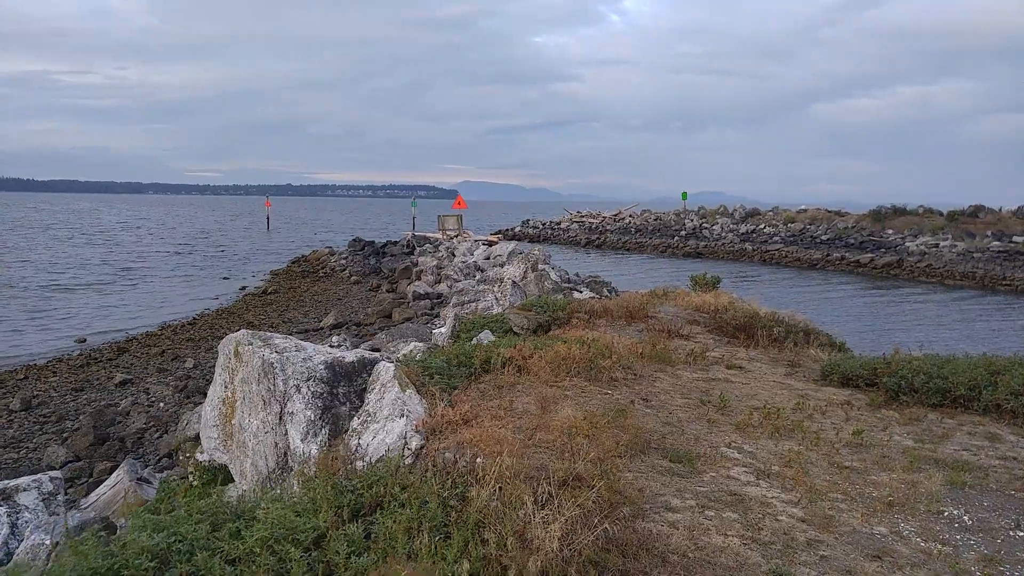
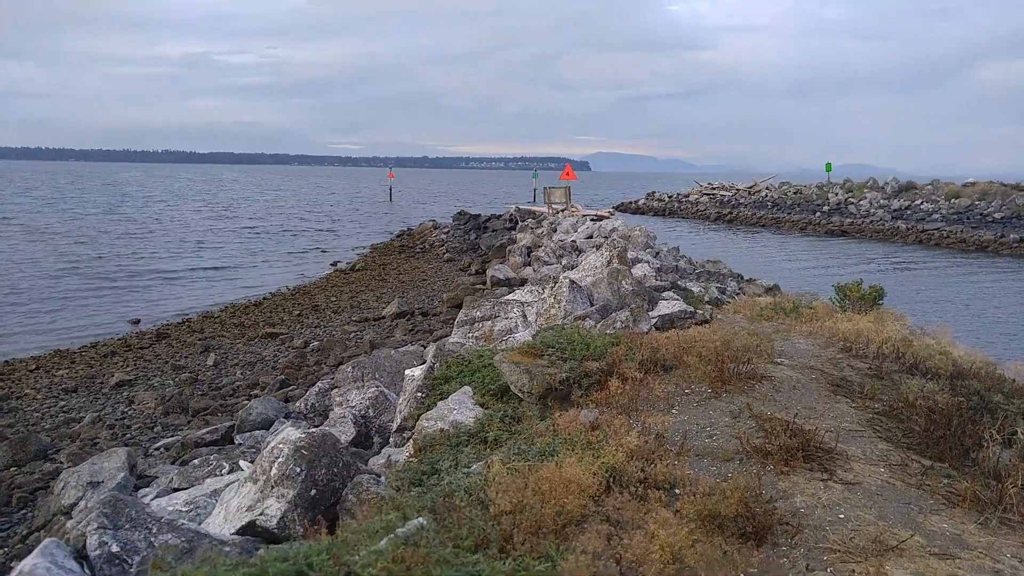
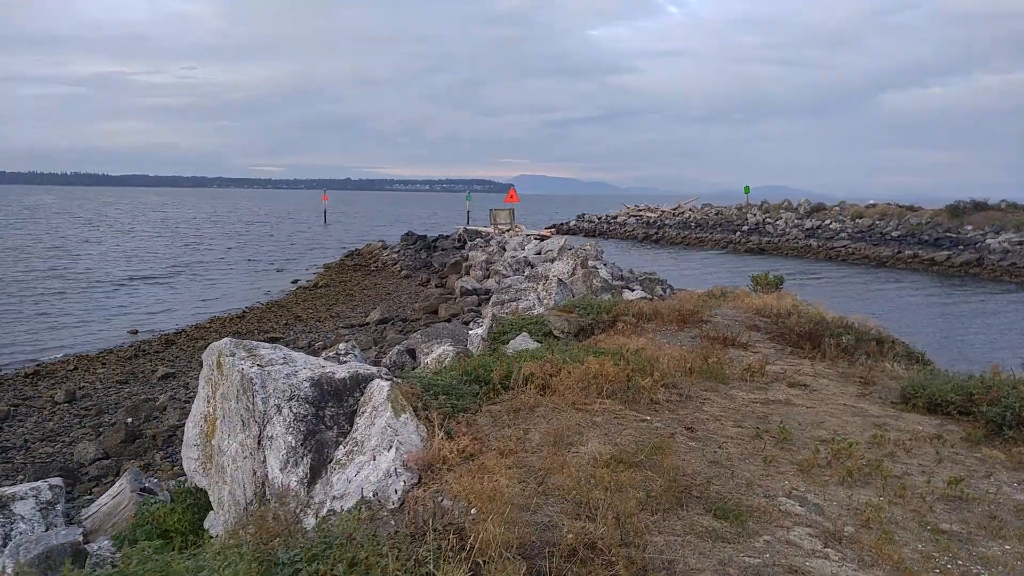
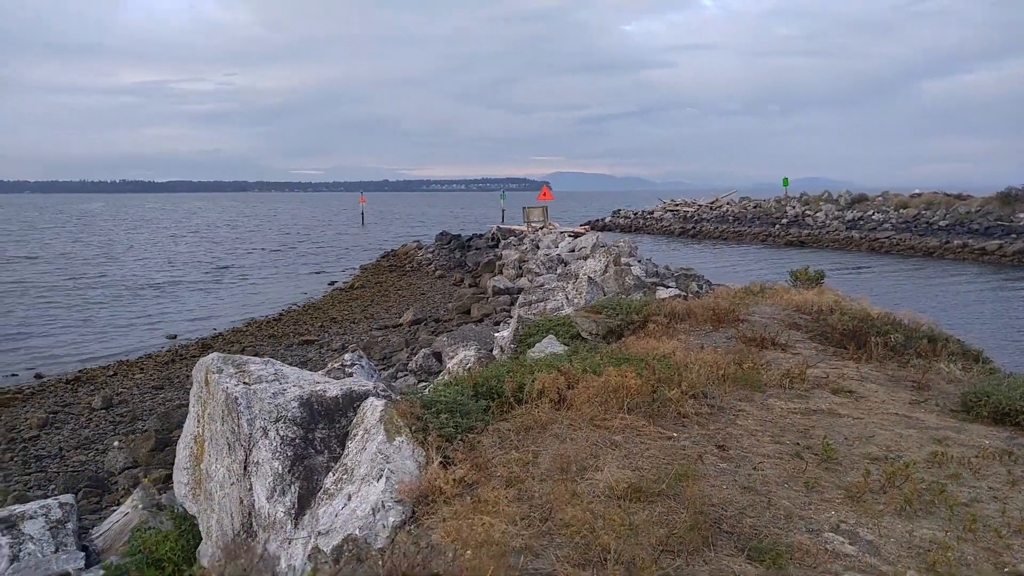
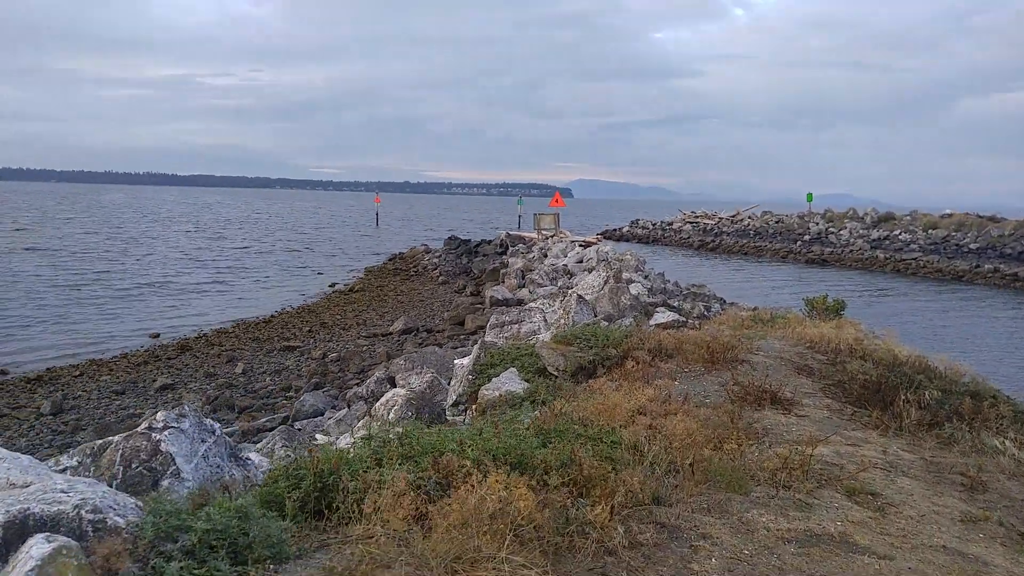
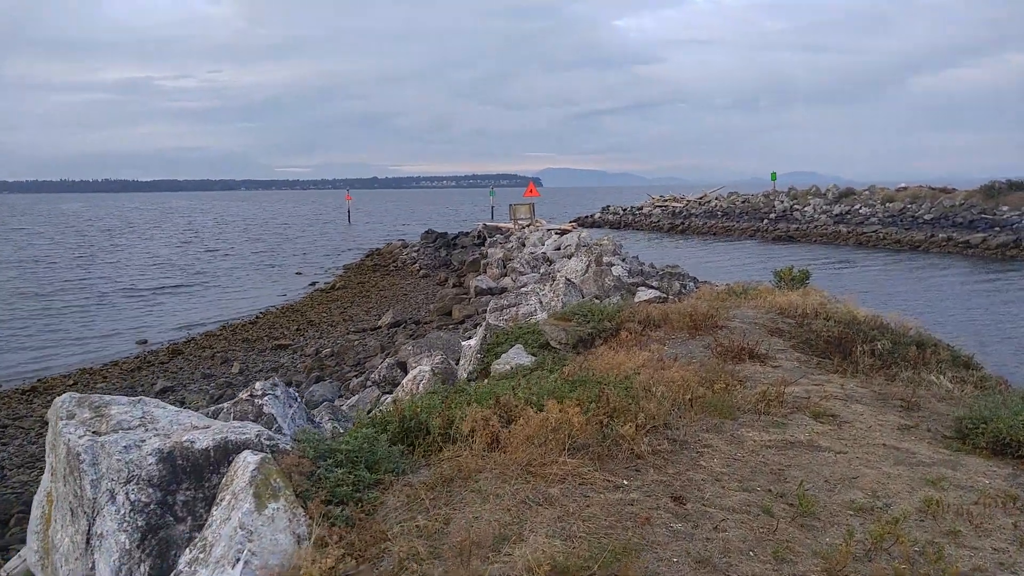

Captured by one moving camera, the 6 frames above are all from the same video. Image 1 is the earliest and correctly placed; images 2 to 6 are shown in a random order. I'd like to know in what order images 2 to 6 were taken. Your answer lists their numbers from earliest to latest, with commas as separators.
3, 4, 6, 5, 2
